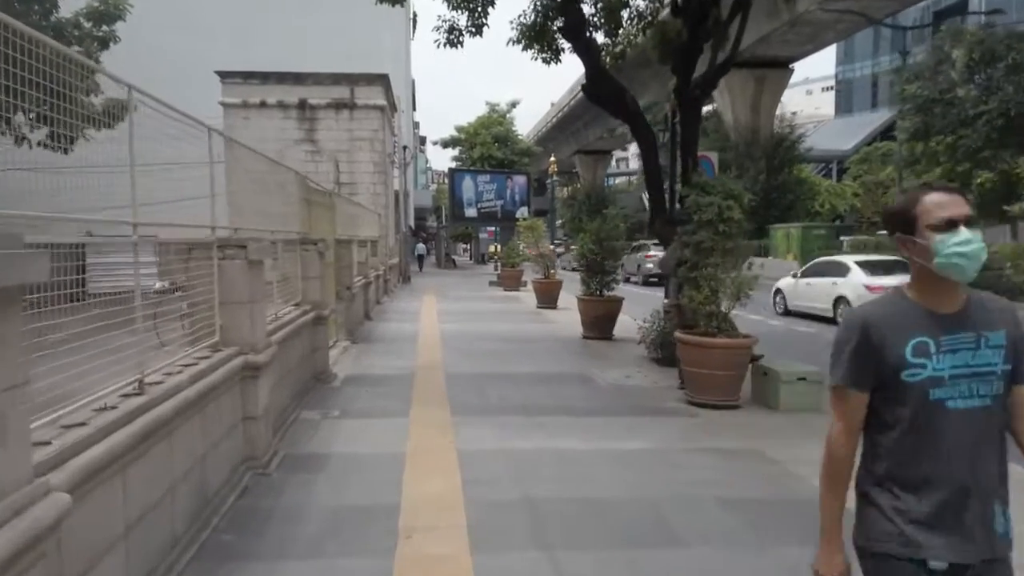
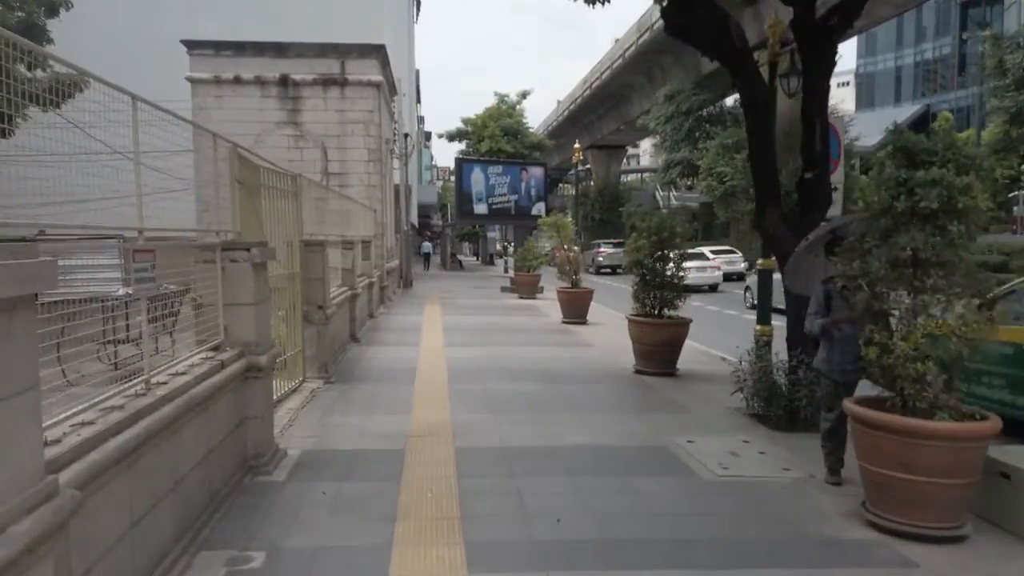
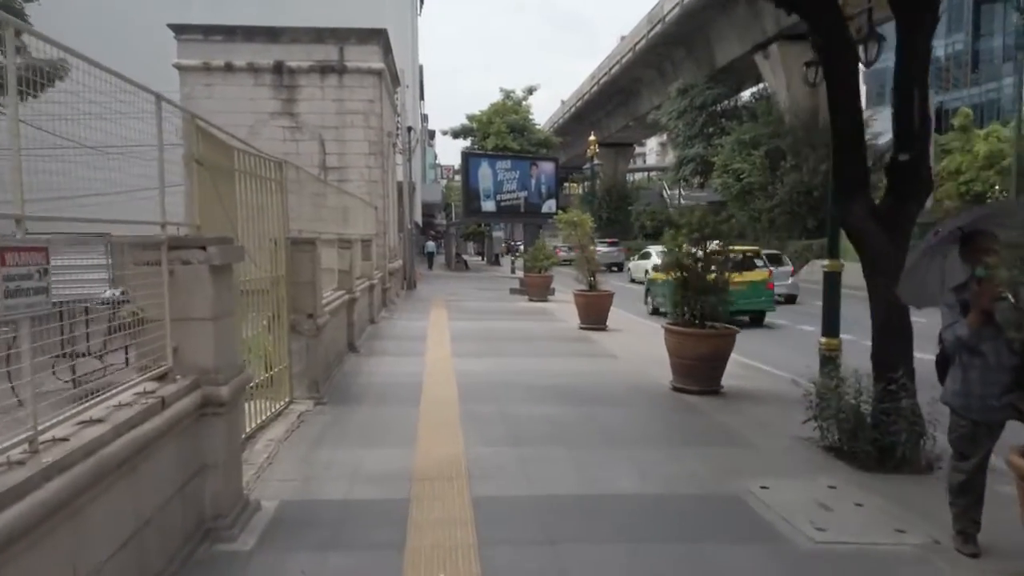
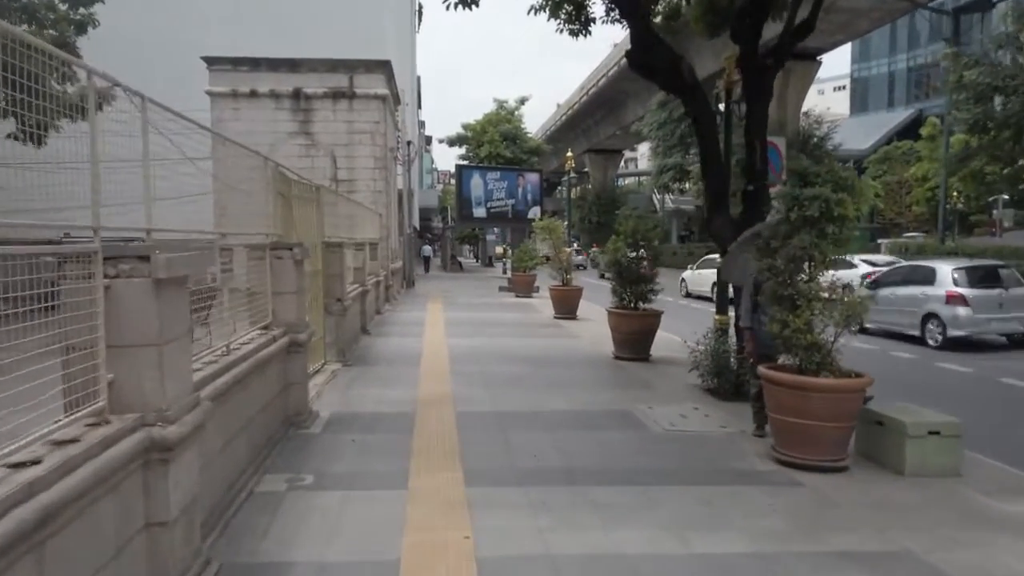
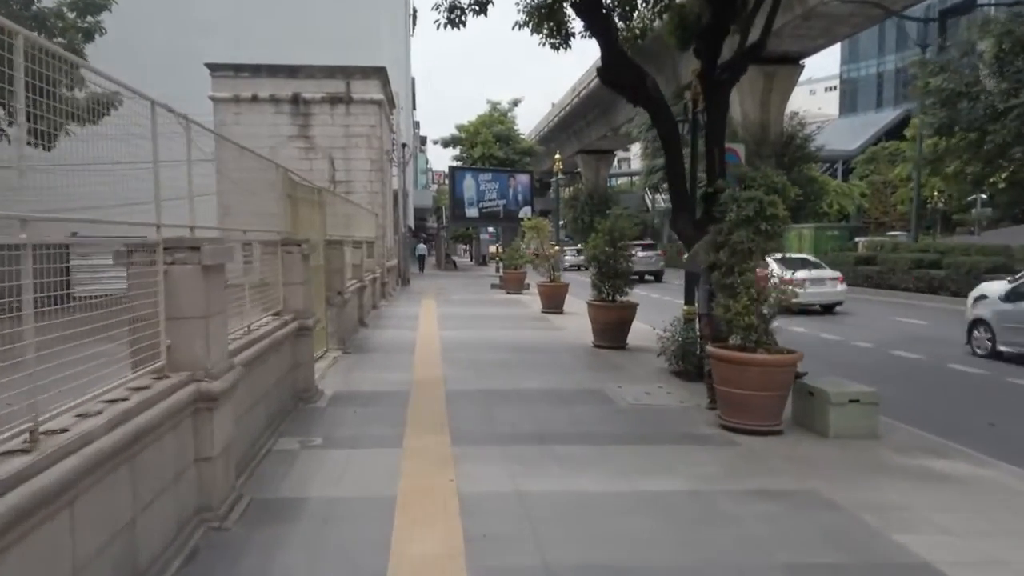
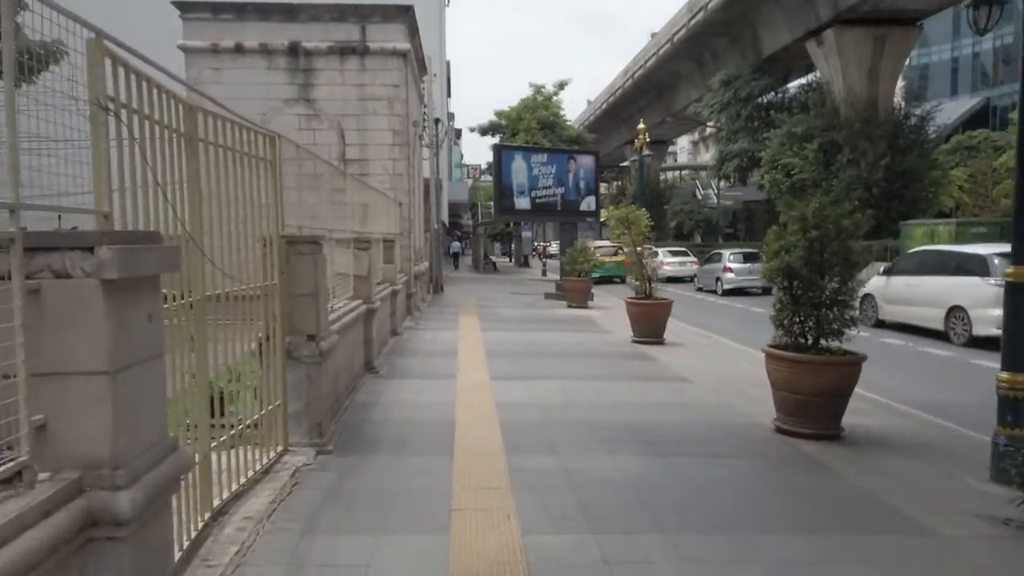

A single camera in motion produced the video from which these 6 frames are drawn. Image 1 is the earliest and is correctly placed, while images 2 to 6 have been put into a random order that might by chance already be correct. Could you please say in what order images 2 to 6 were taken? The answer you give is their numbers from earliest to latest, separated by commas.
5, 4, 2, 3, 6
